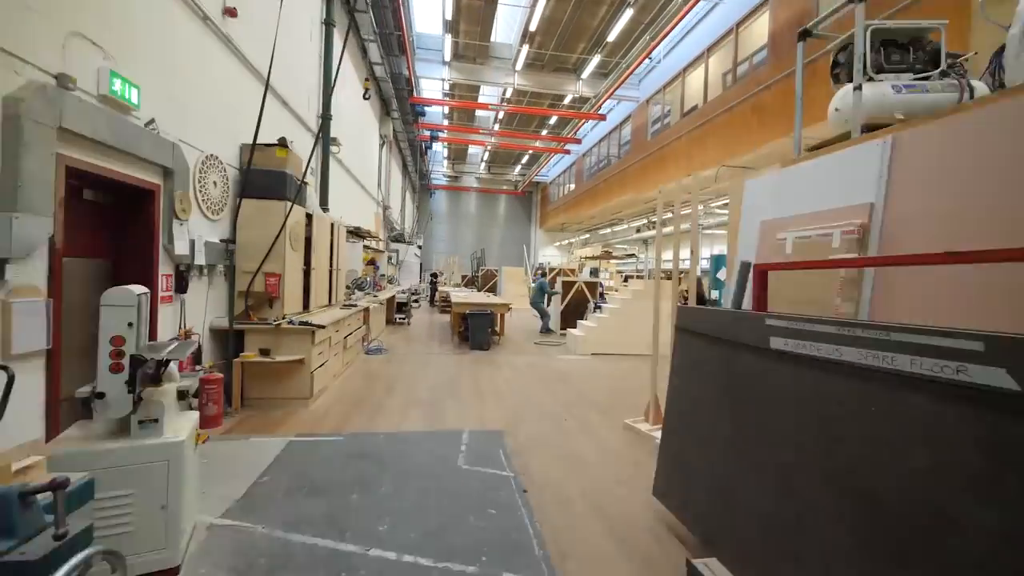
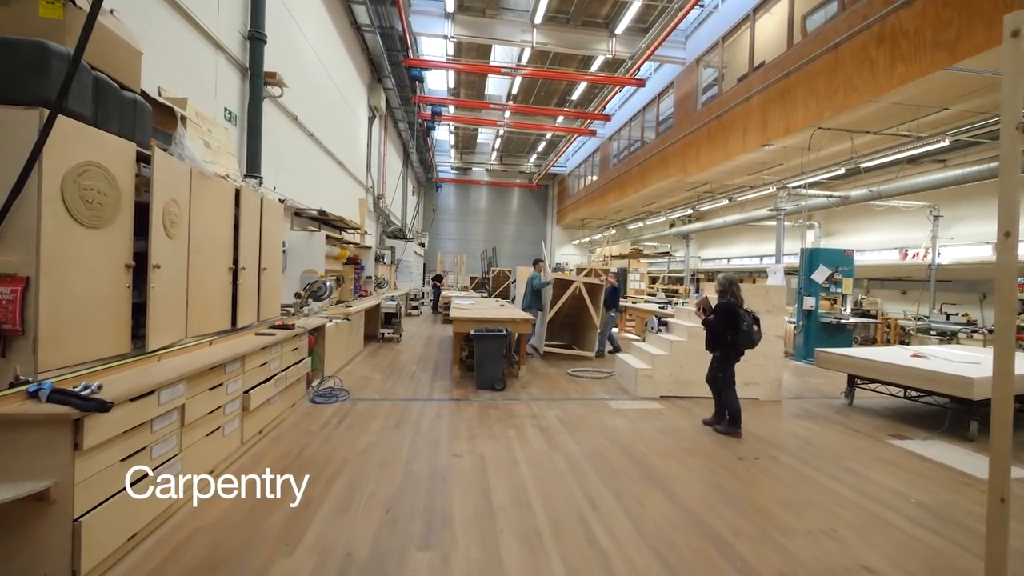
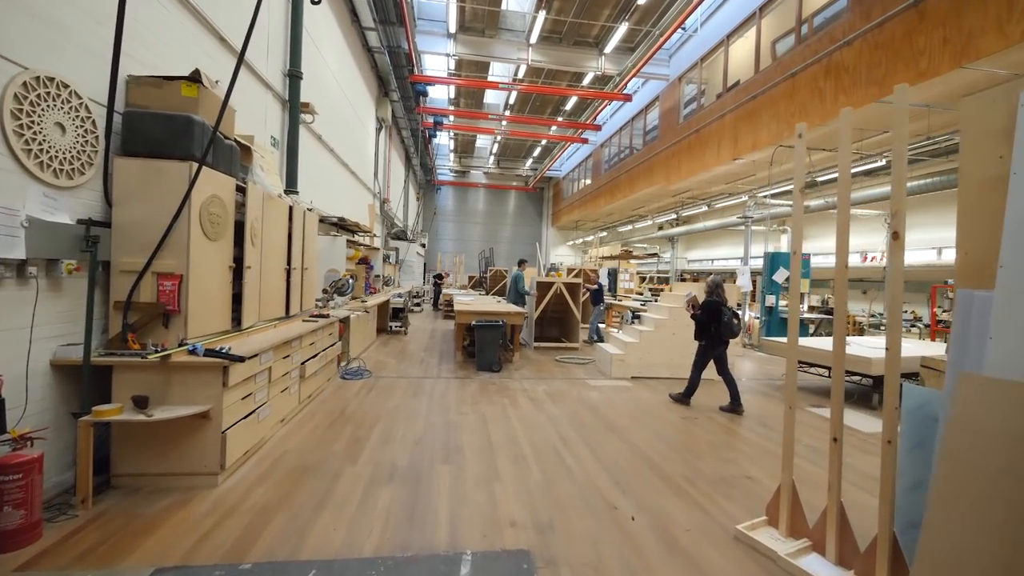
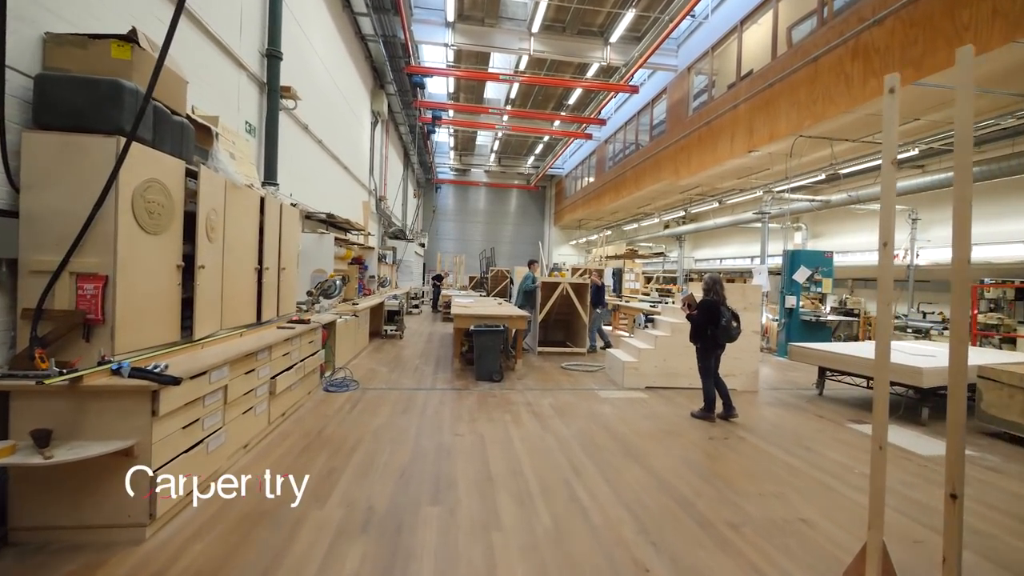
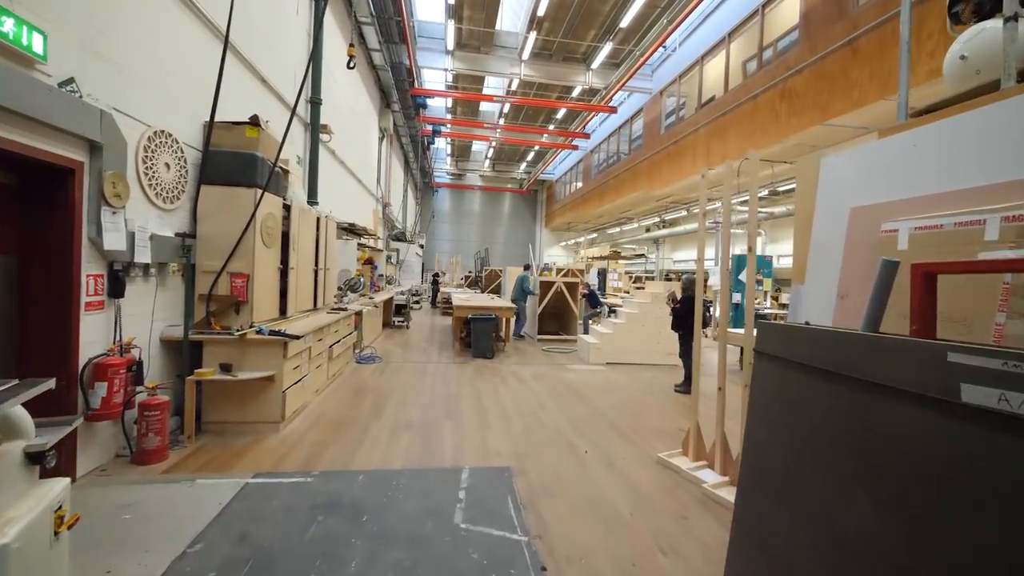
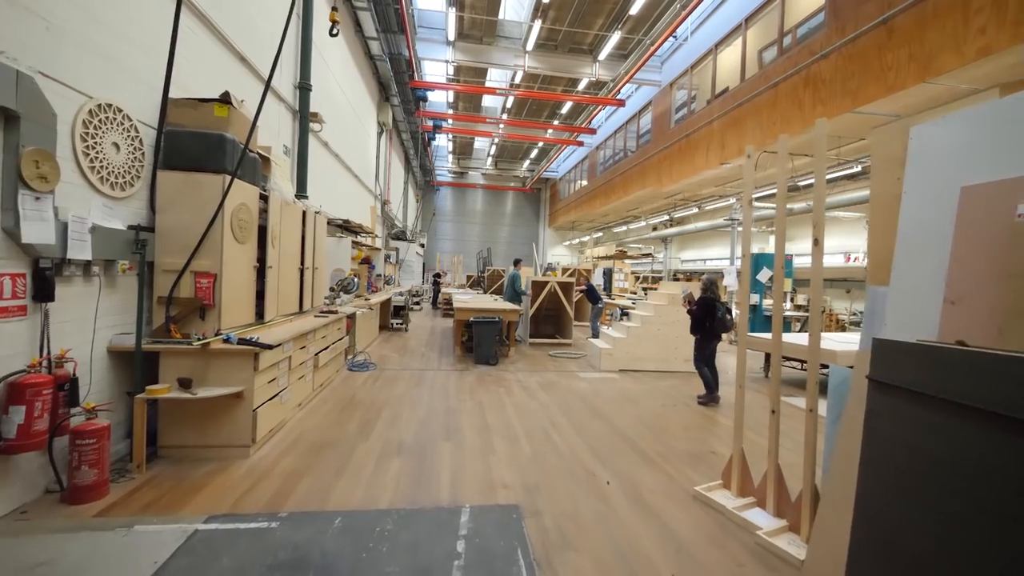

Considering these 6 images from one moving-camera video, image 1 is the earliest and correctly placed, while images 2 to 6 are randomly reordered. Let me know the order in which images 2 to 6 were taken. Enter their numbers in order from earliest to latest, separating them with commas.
5, 6, 3, 4, 2
